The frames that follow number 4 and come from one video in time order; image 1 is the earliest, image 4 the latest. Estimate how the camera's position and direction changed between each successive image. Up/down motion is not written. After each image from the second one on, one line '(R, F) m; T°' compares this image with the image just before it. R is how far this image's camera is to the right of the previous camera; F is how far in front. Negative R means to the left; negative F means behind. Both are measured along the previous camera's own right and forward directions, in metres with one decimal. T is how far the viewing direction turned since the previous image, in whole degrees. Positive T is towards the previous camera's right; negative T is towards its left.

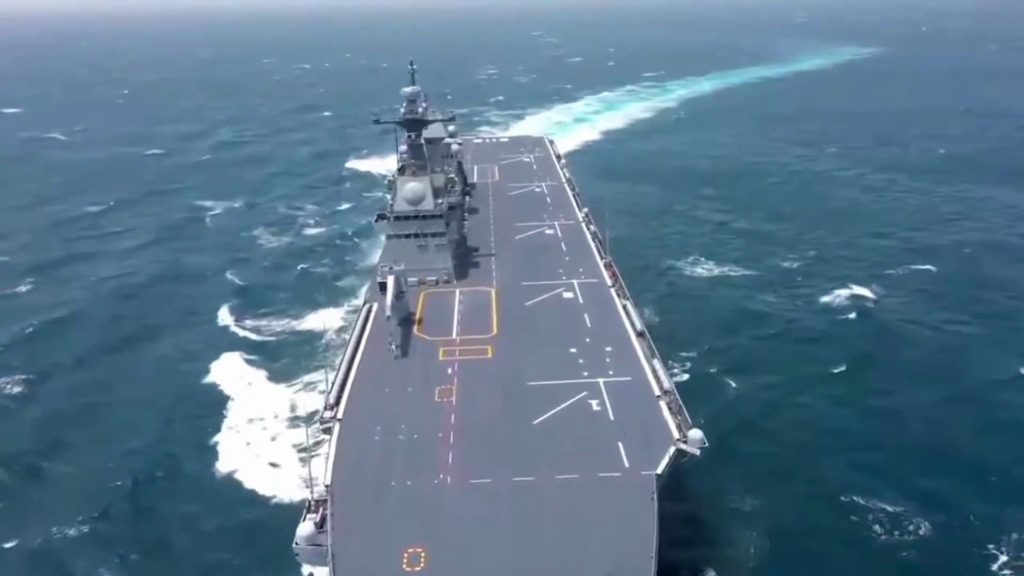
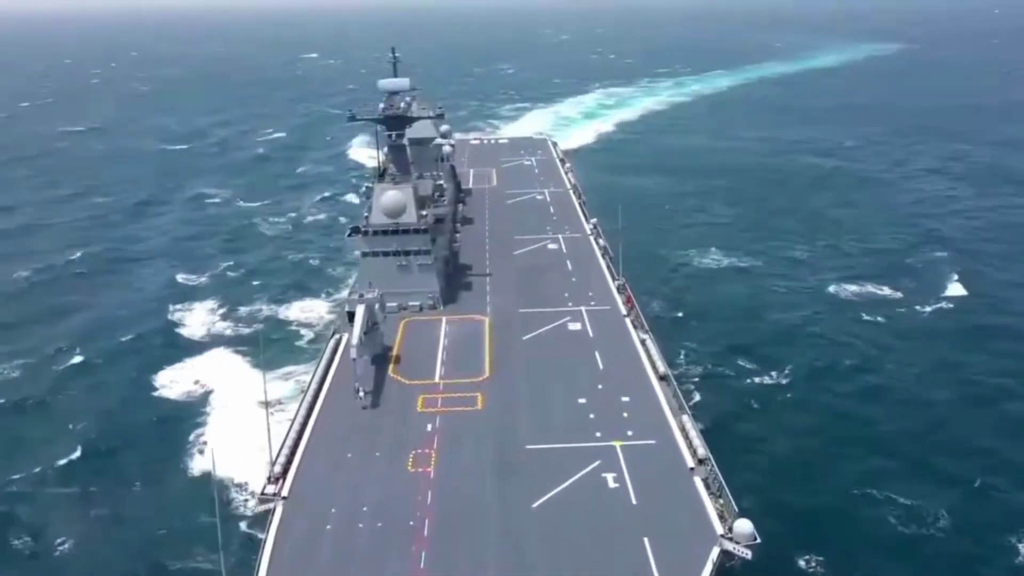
(+0.2, +4.5) m; 0°
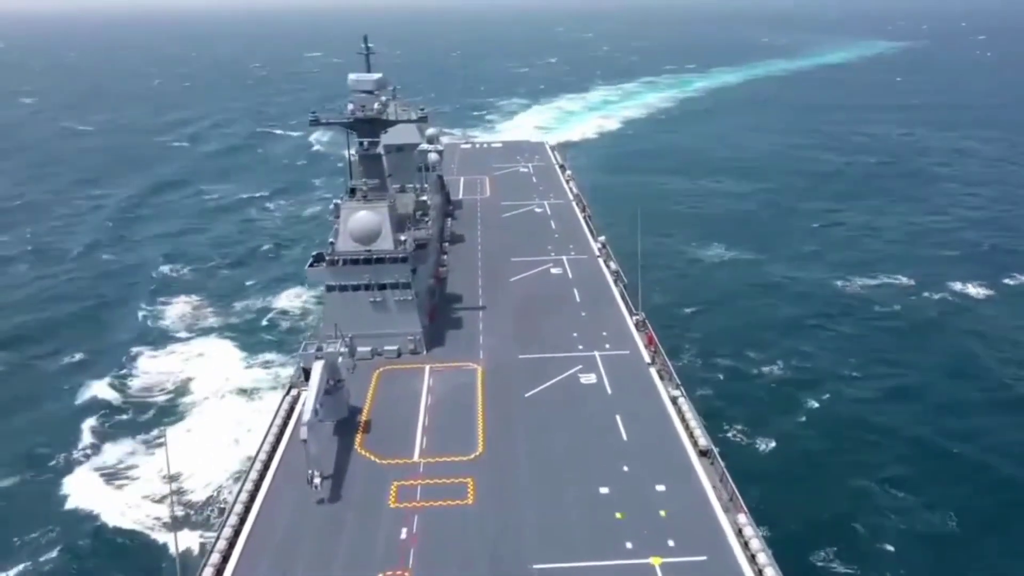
(-0.1, +4.5) m; +1°
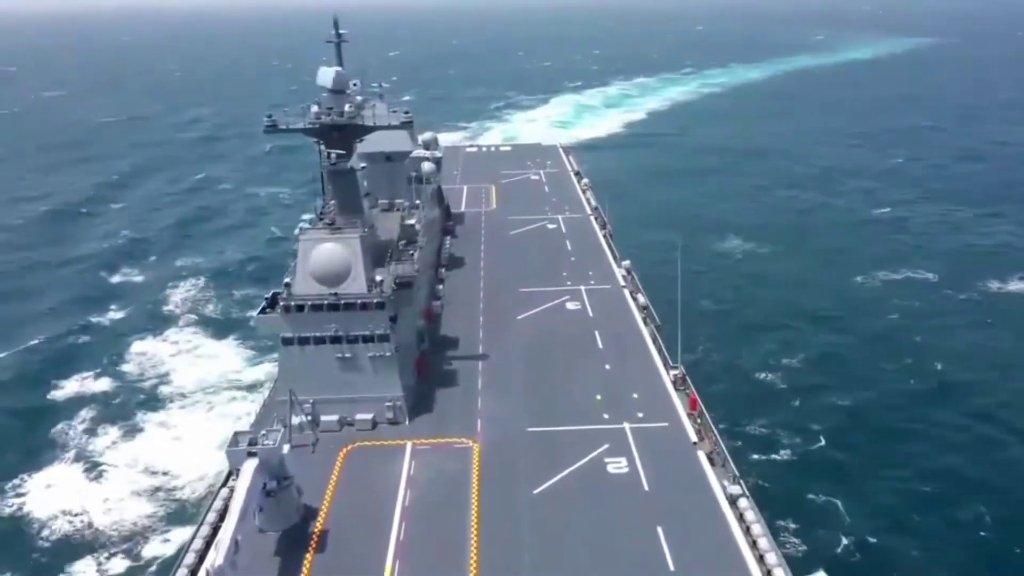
(+0.1, +4.5) m; -1°
